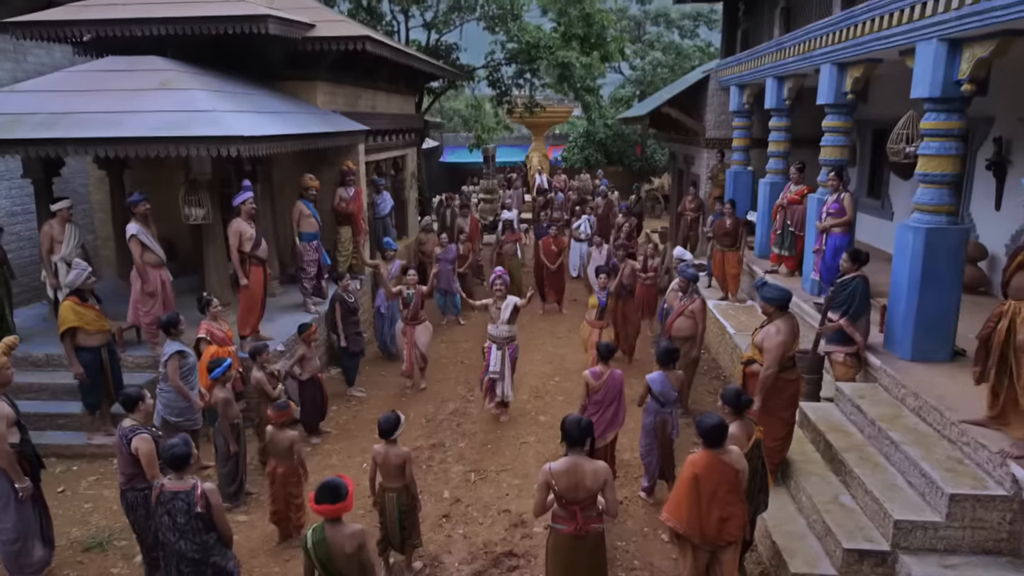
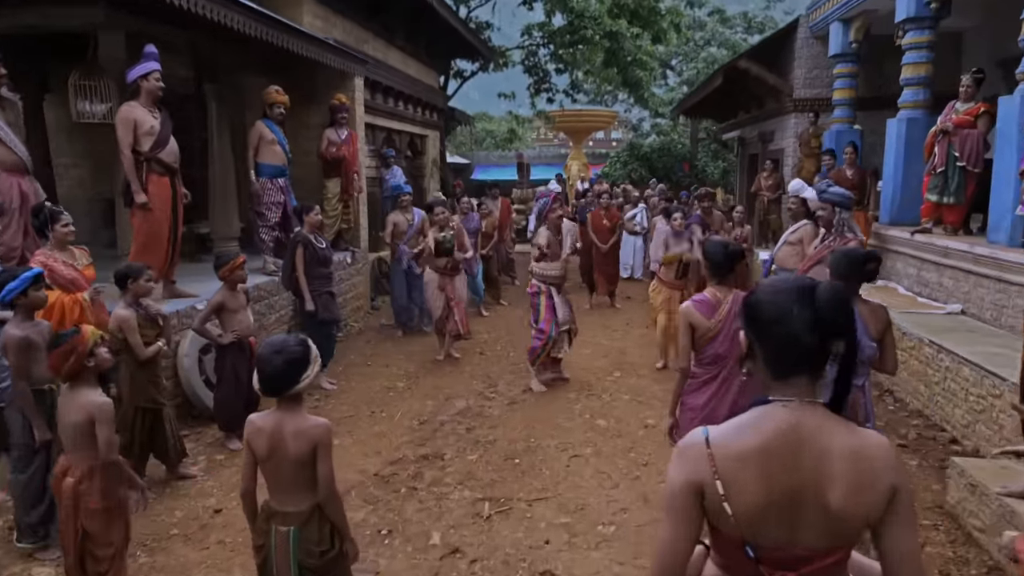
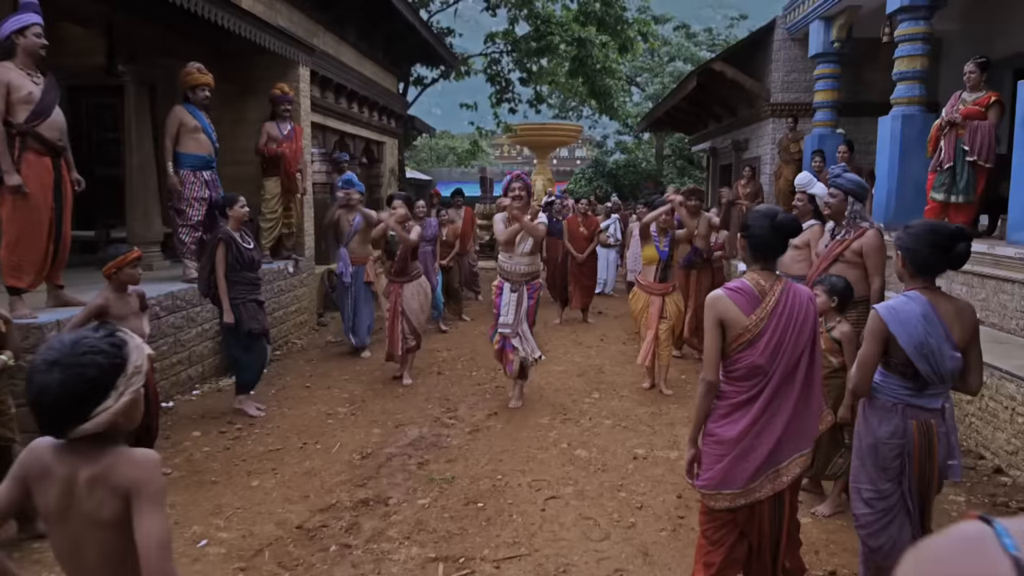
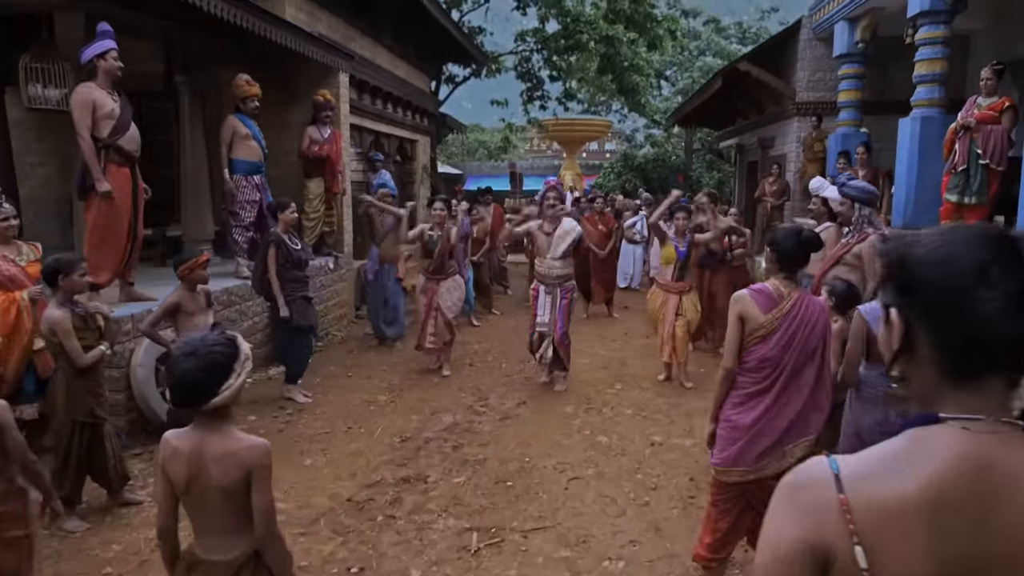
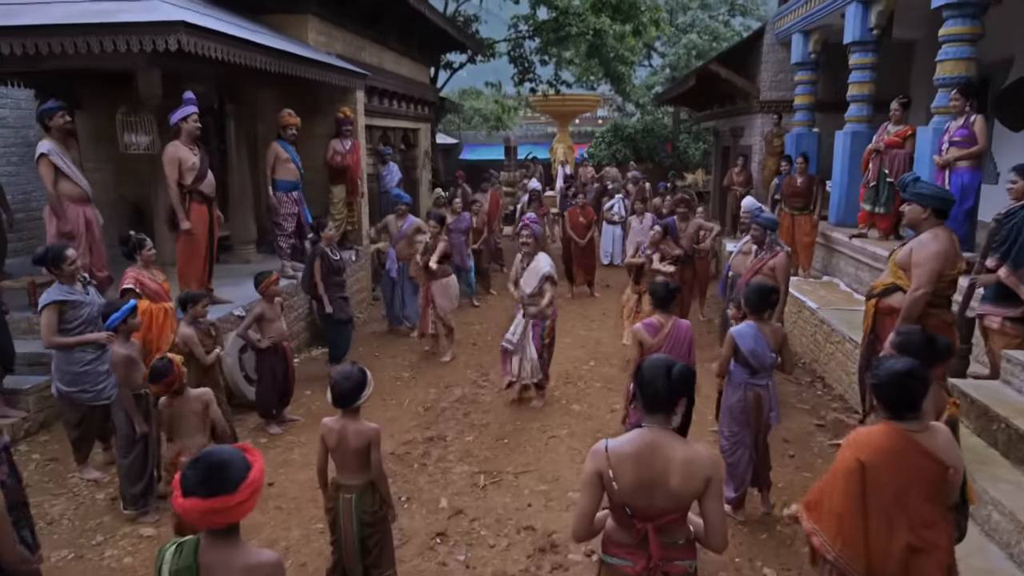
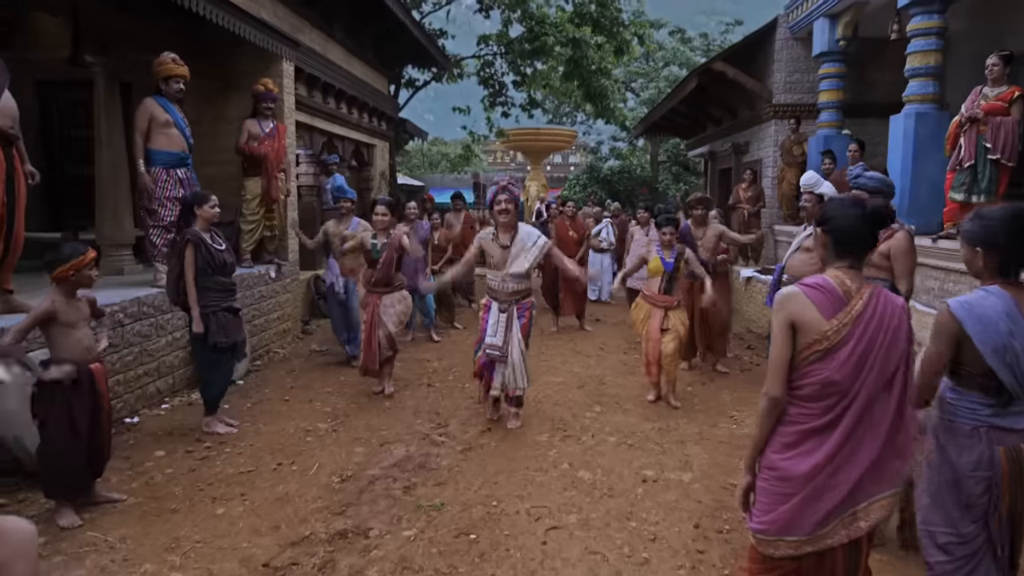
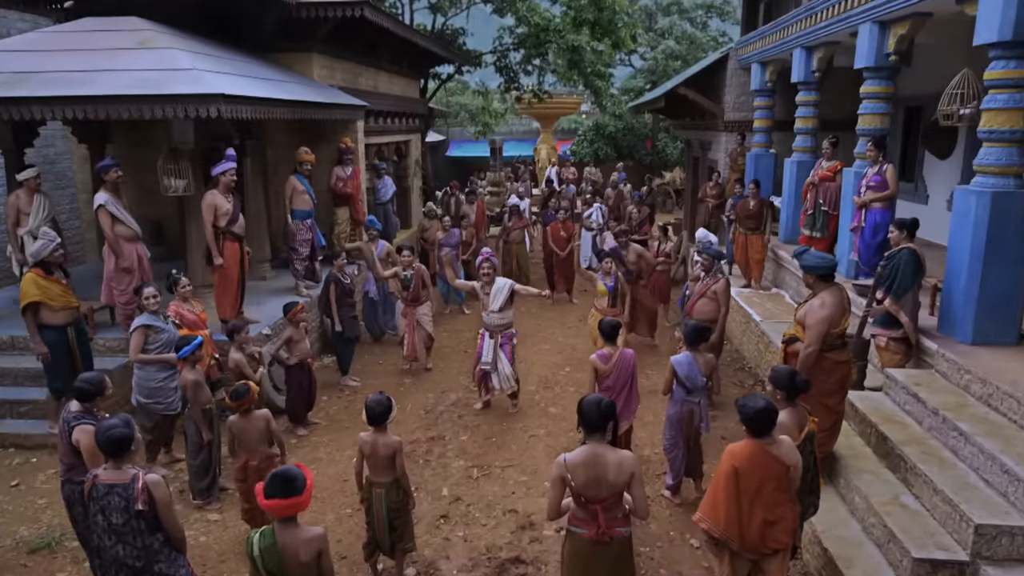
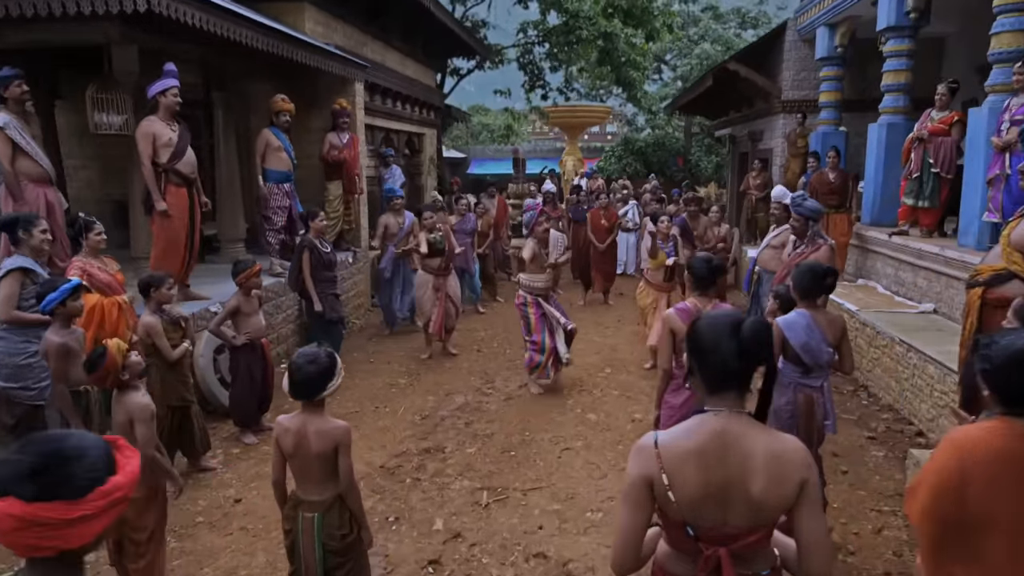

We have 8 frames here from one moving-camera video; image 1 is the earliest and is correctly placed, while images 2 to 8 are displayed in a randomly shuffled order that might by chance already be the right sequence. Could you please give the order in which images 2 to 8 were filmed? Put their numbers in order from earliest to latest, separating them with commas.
7, 5, 8, 2, 4, 3, 6
